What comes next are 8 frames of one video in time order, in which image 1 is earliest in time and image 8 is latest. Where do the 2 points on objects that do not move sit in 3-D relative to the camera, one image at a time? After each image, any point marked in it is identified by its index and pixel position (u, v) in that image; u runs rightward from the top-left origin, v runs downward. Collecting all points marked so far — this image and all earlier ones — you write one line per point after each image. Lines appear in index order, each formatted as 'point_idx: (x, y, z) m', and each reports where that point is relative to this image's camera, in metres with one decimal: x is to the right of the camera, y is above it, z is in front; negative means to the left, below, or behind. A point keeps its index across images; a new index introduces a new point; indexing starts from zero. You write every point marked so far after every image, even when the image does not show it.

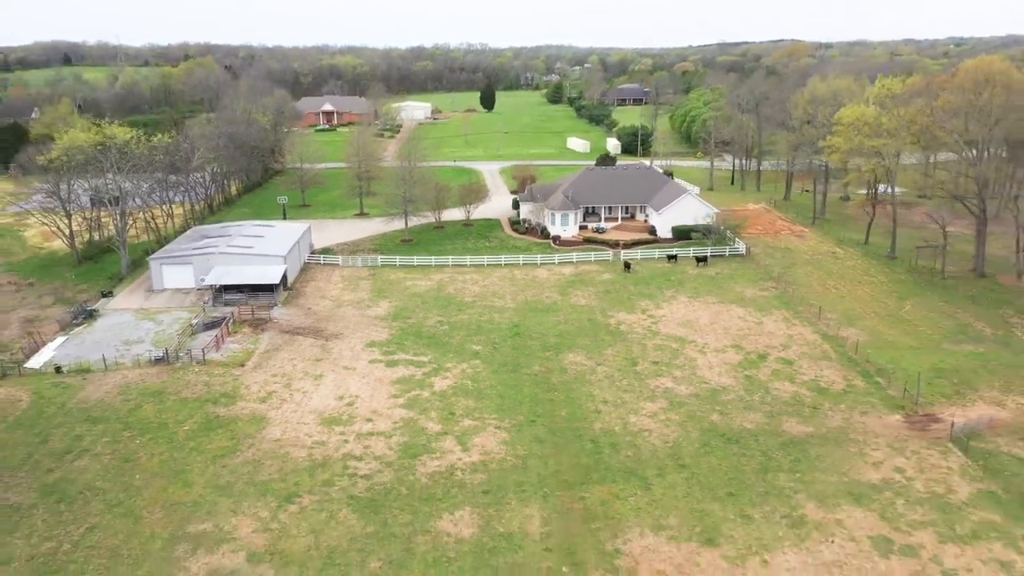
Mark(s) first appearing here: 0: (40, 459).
0: (-10.5, -3.8, +18.5) m
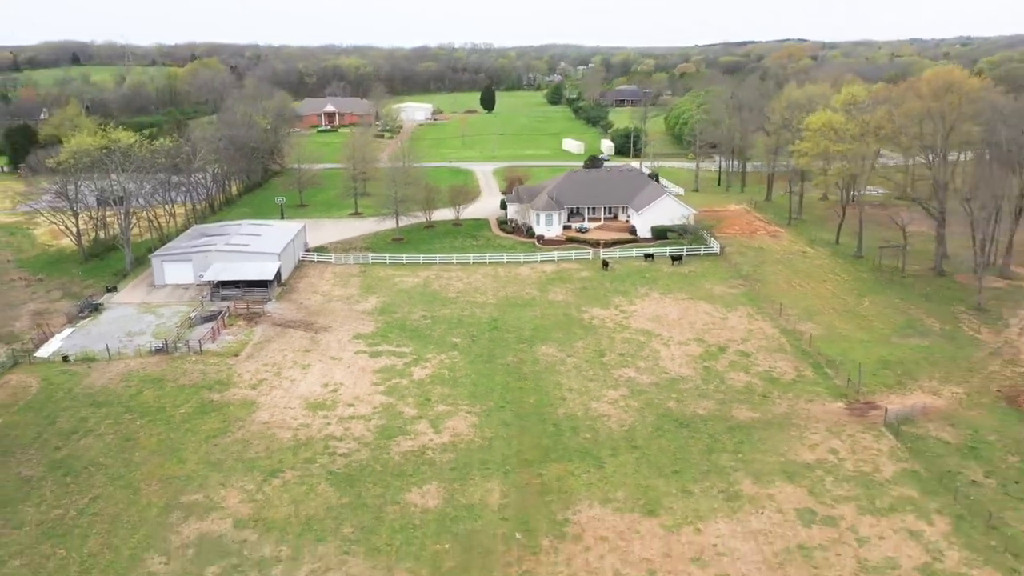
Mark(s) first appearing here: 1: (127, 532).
0: (-11.3, -3.7, +20.2) m
1: (-7.7, -4.9, +16.6) m
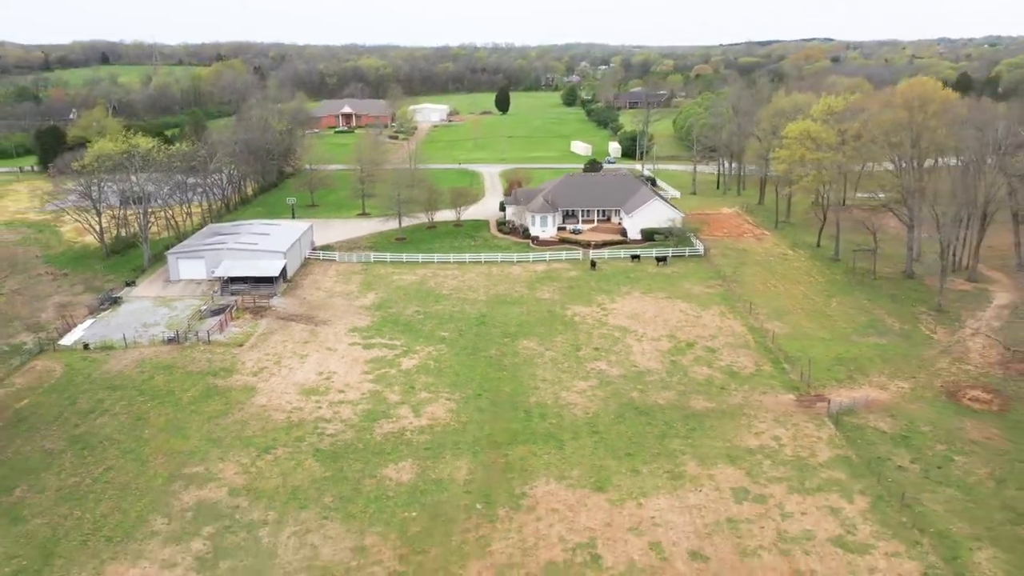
0: (-12.0, -3.5, +22.6) m
1: (-8.6, -4.7, +18.9) m
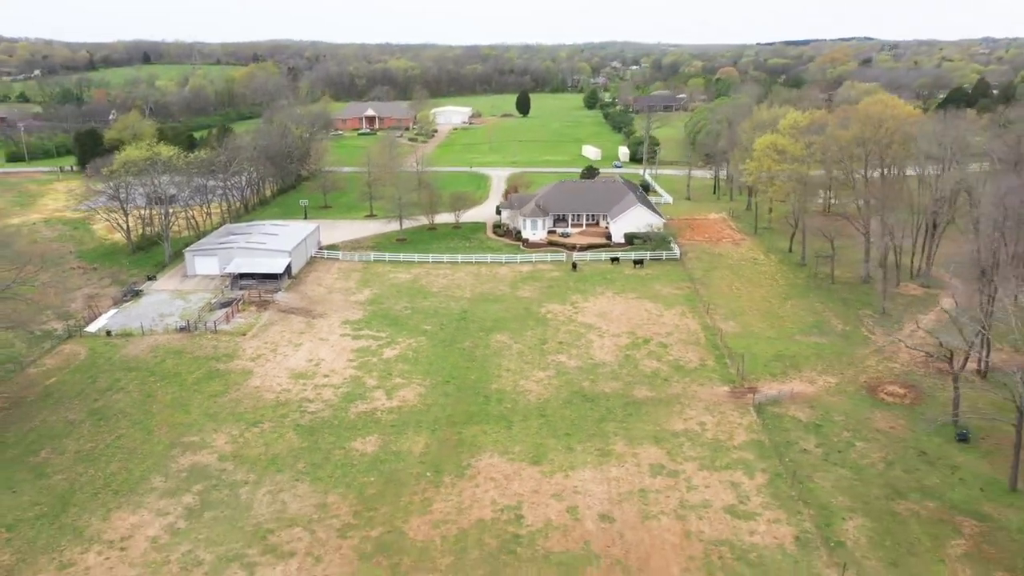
0: (-13.3, -3.3, +26.2) m
1: (-10.0, -4.6, +22.3) m
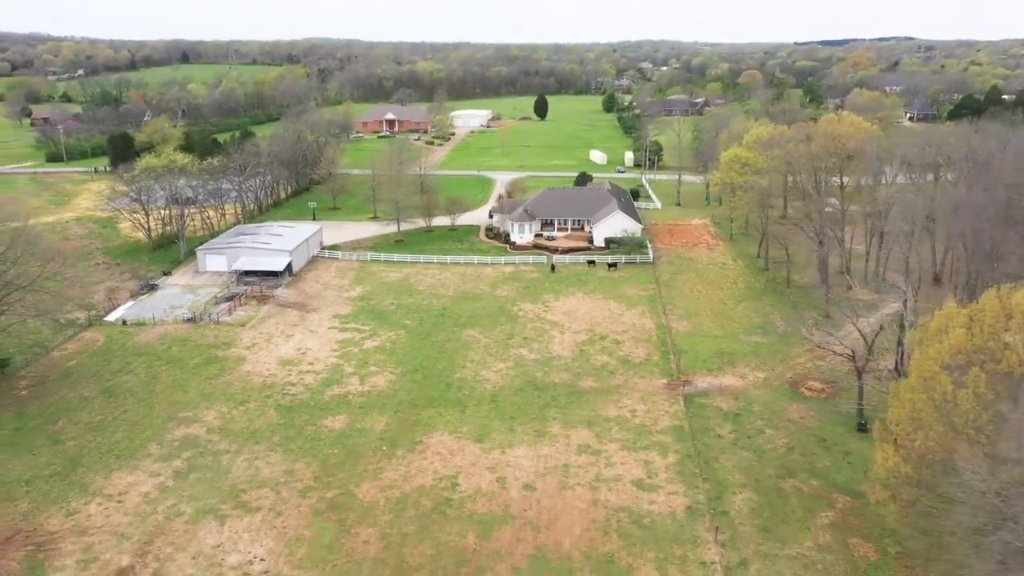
0: (-14.8, -3.1, +30.0) m
1: (-11.7, -4.5, +26.0) m
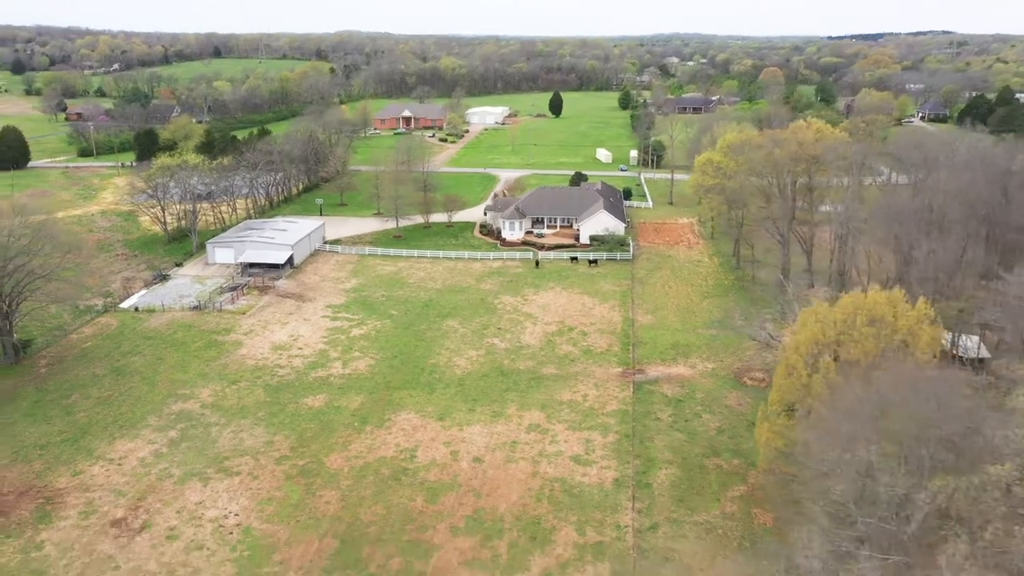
0: (-16.0, -2.7, +33.4) m
1: (-13.1, -4.1, +29.3) m
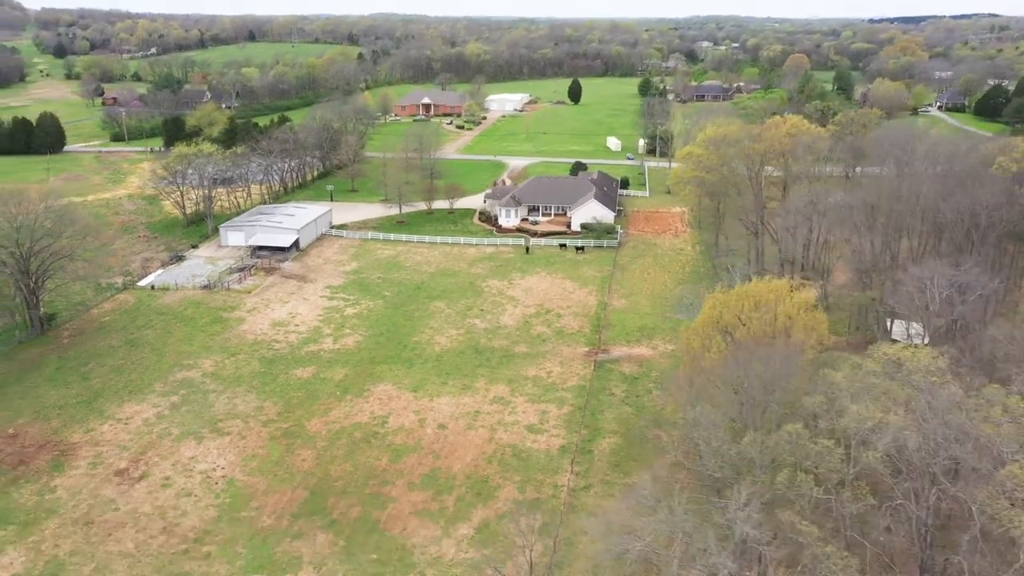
0: (-17.1, -1.8, +37.0) m
1: (-14.3, -3.3, +32.8) m
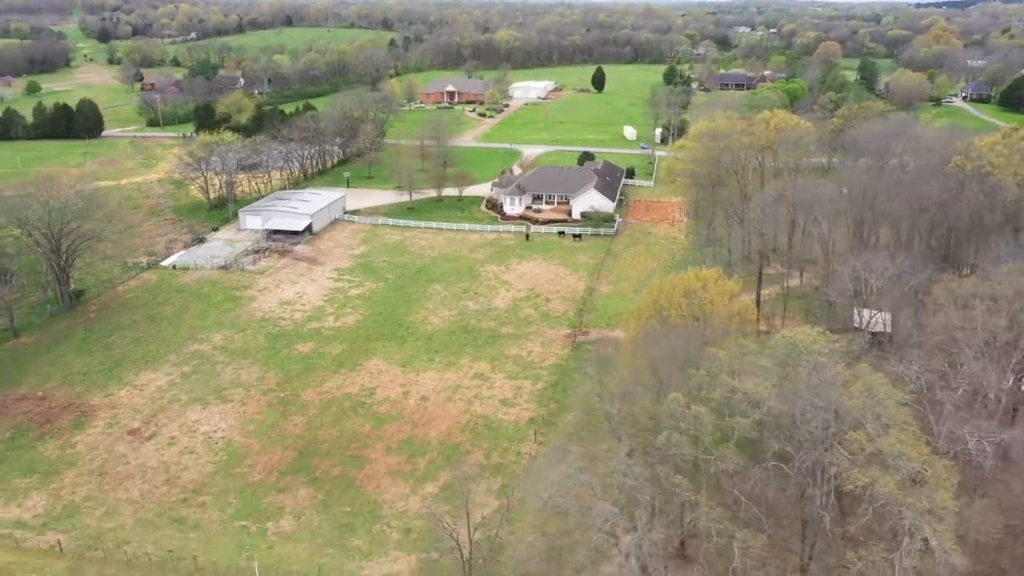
0: (-17.6, -0.8, +40.3) m
1: (-15.0, -2.5, +36.0) m
